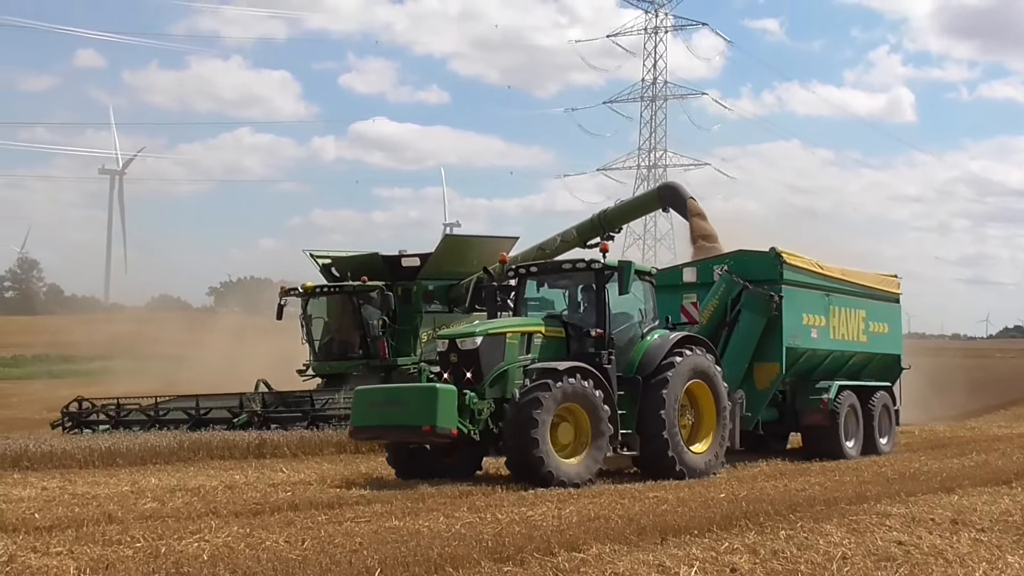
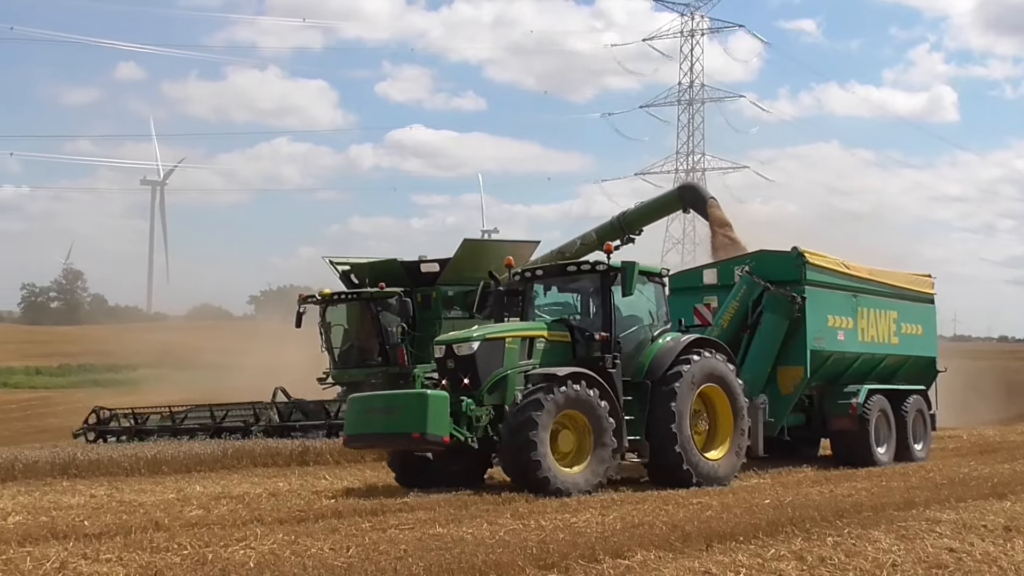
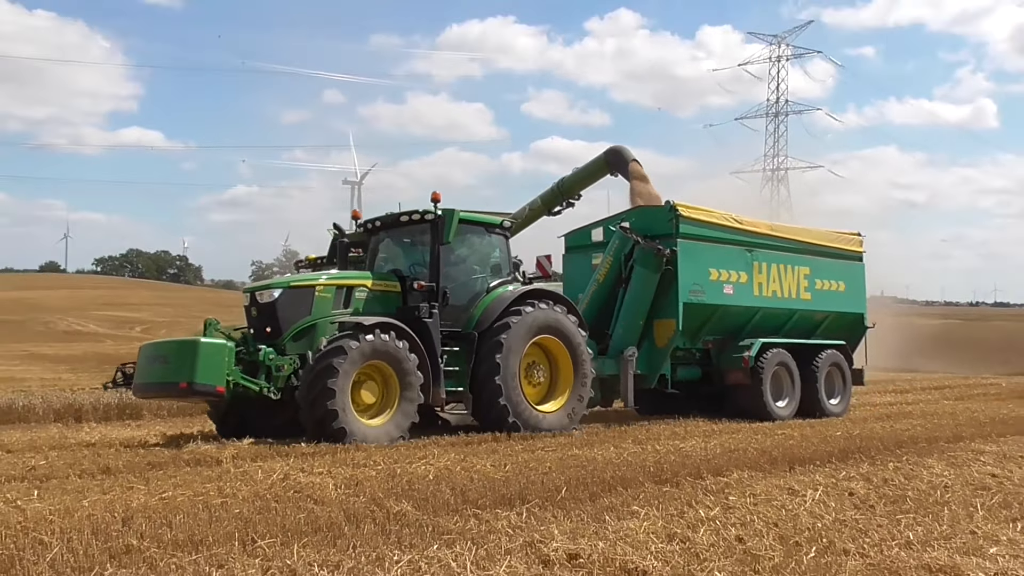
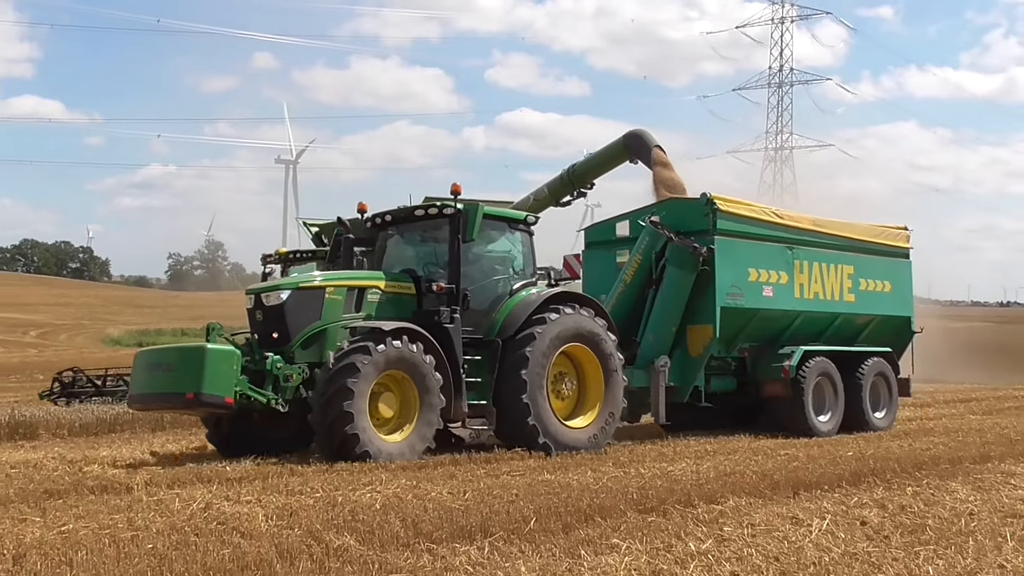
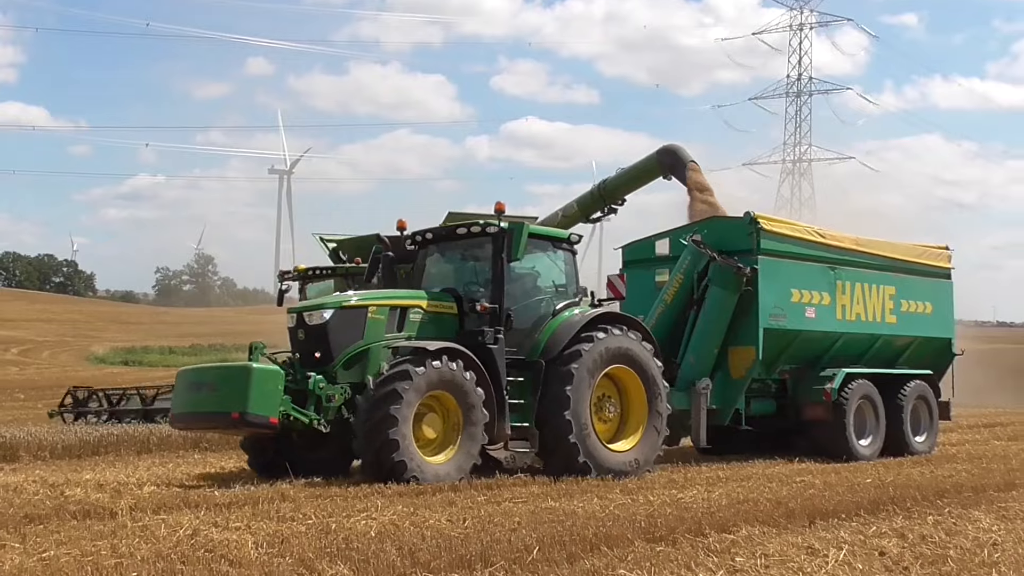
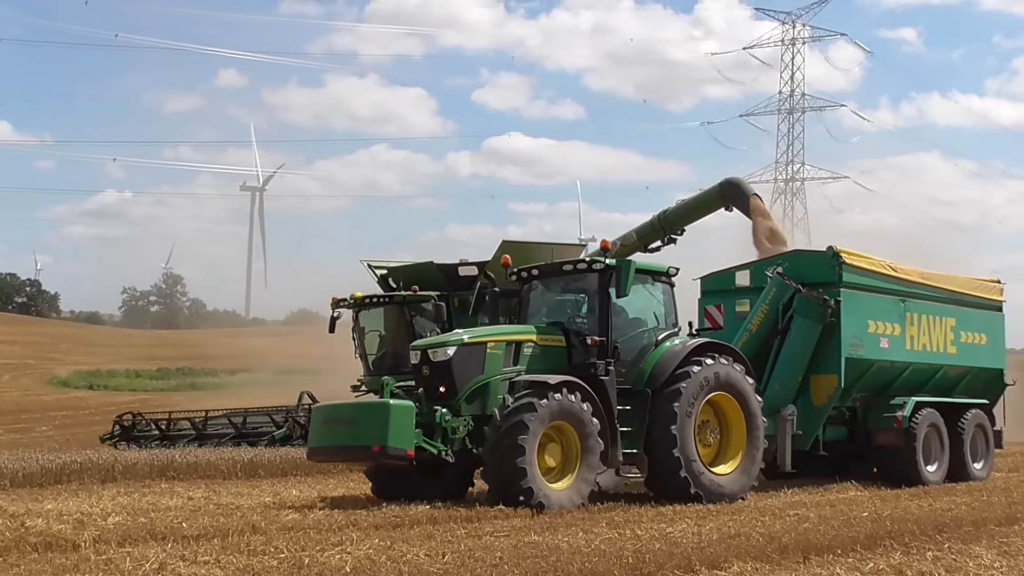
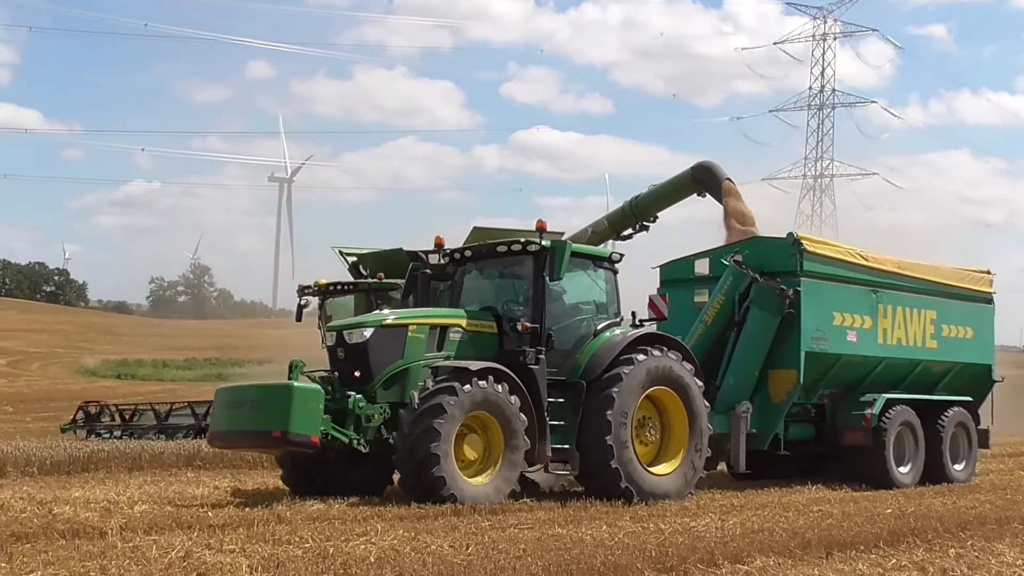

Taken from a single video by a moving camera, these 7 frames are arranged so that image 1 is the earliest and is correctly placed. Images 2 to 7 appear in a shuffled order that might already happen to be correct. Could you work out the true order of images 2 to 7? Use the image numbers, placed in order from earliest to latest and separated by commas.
2, 6, 7, 5, 4, 3
